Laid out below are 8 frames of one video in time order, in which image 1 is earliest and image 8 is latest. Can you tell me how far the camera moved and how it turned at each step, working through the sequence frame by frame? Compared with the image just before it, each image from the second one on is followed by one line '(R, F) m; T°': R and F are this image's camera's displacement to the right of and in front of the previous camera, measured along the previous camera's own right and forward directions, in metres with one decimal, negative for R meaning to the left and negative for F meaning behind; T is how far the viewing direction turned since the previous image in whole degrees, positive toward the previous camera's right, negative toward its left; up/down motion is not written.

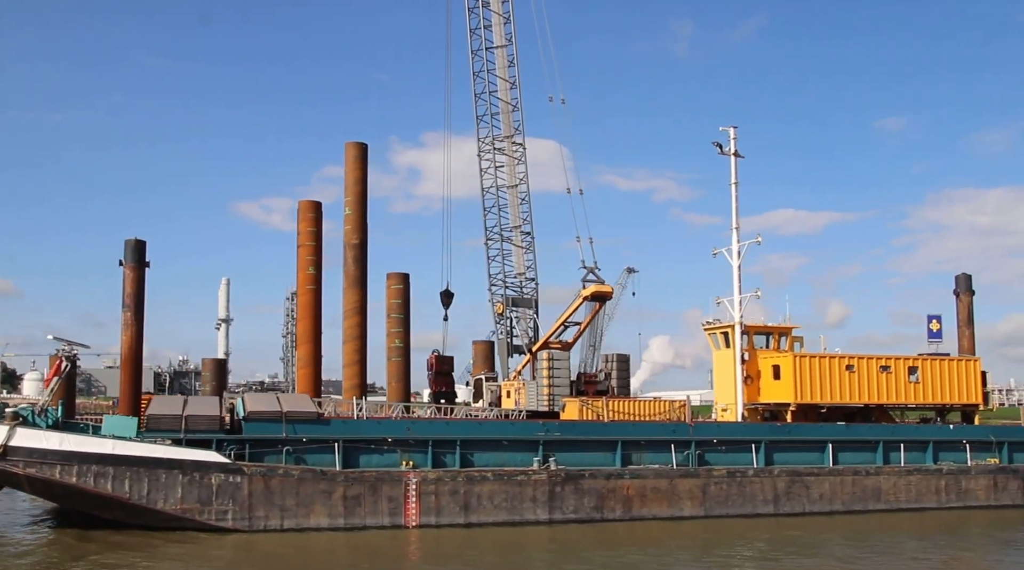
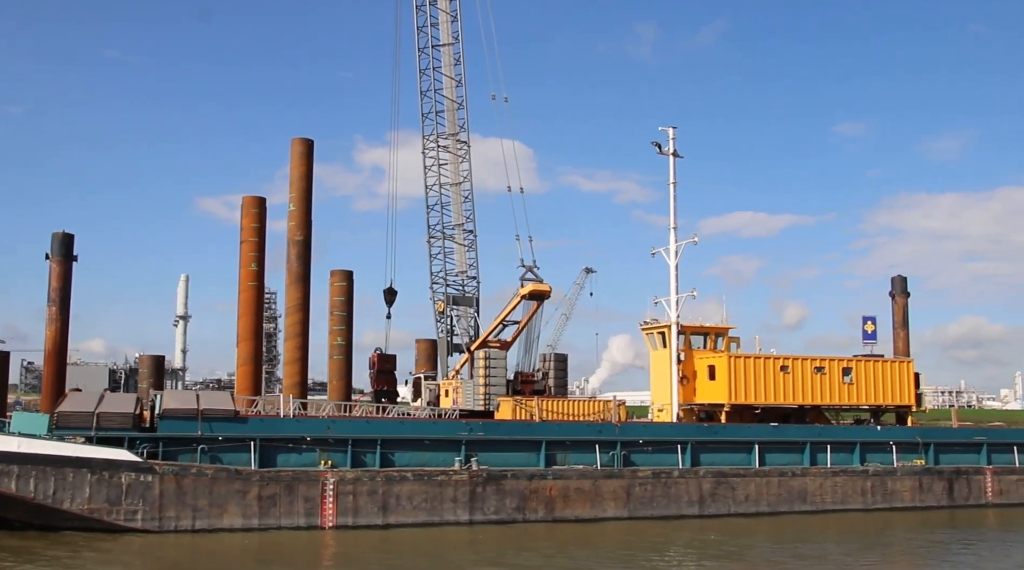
(+1.1, +0.3) m; +2°
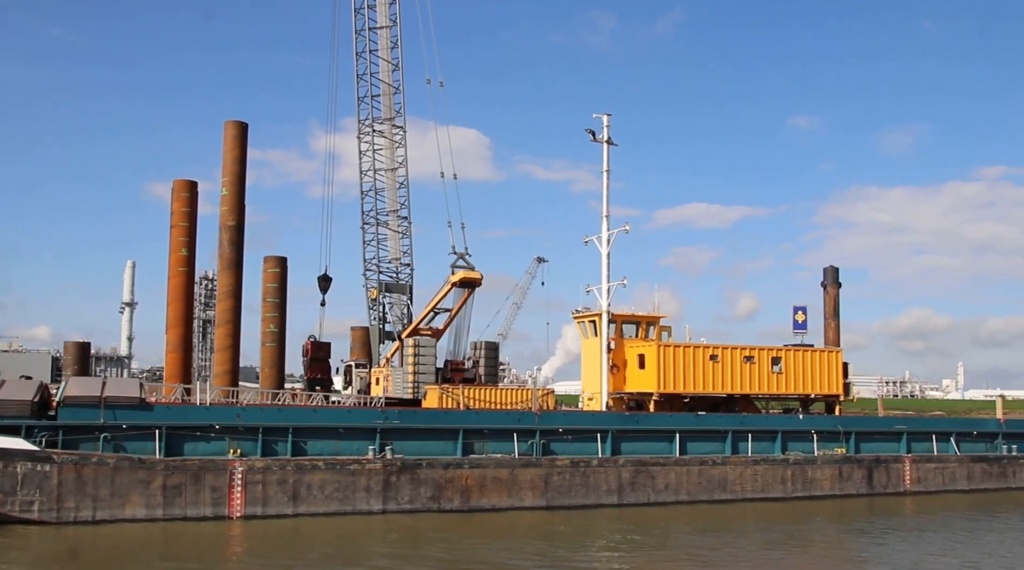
(+1.1, +0.3) m; +2°
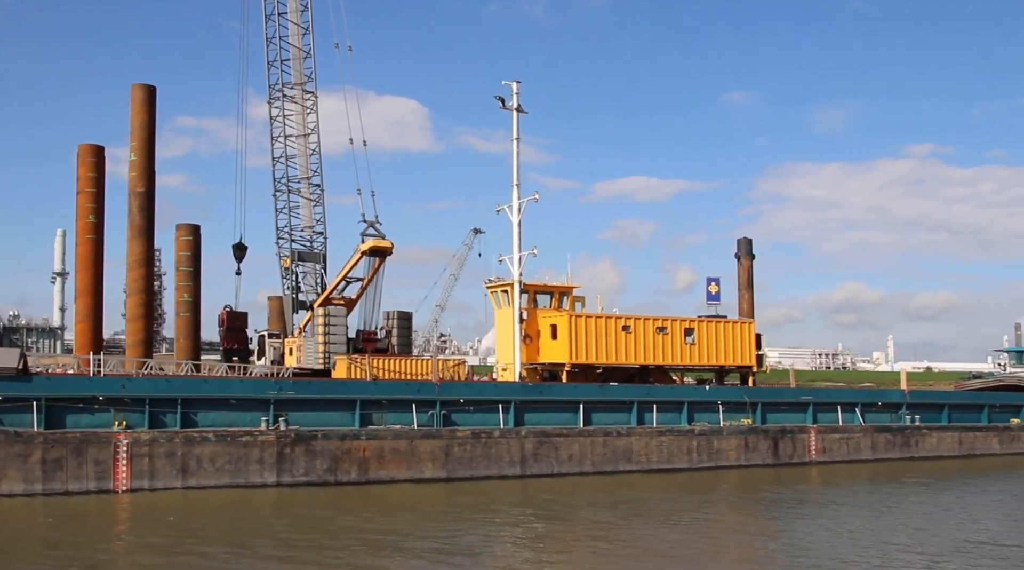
(+1.2, +0.4) m; +3°
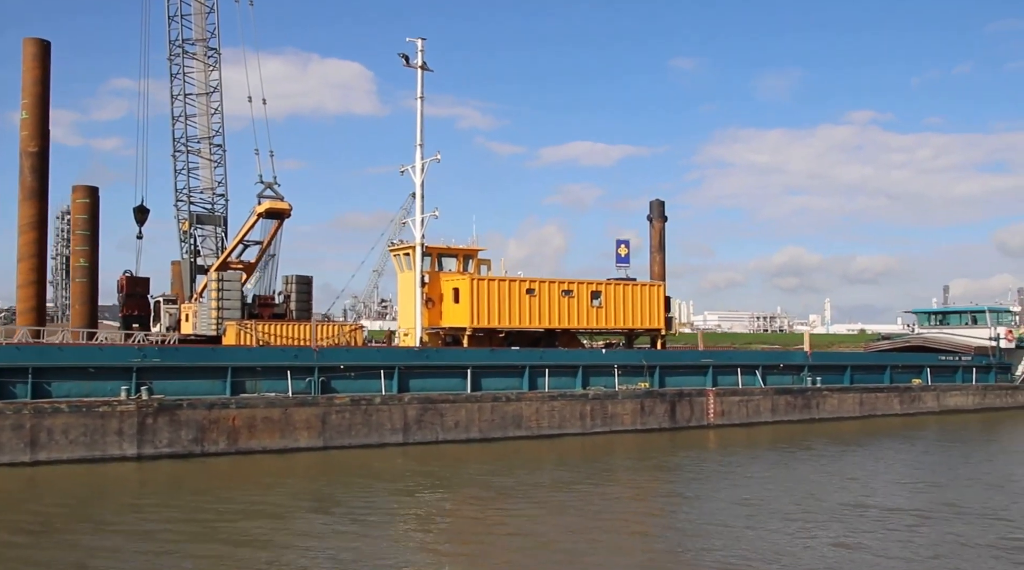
(+1.8, +0.8) m; +3°
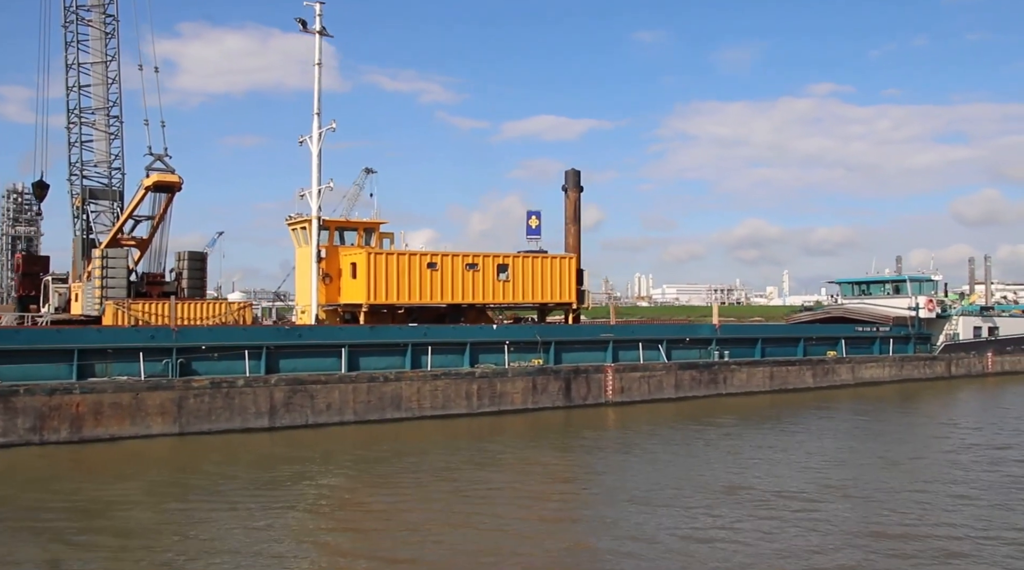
(+2.4, +1.2) m; +1°
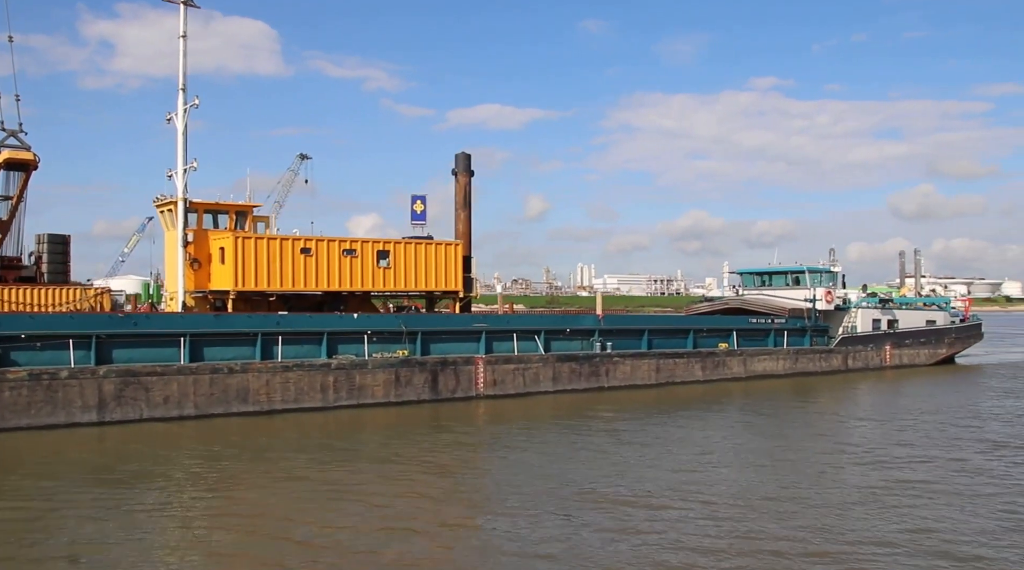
(+2.3, +1.1) m; +3°
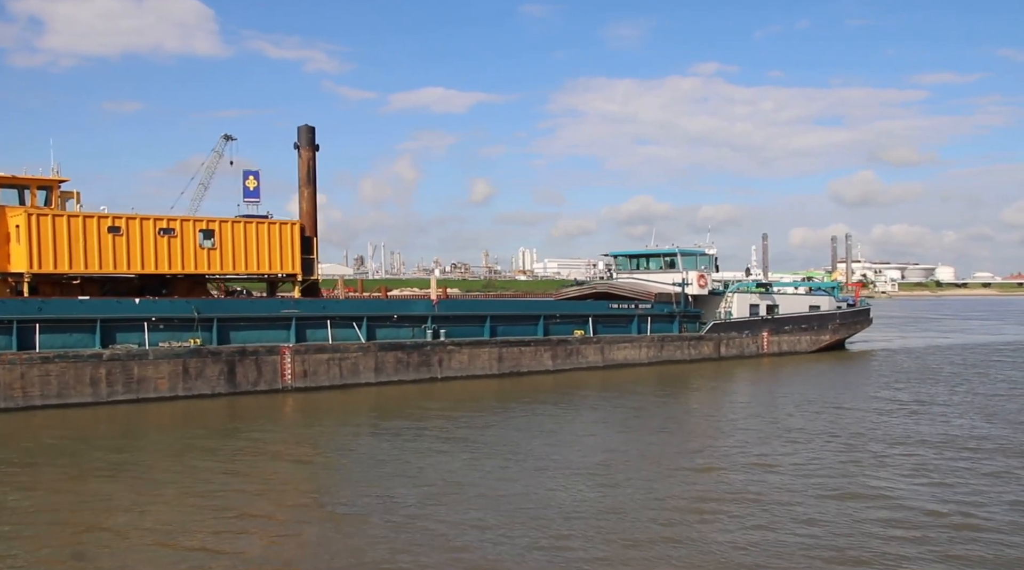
(+3.7, +2.1) m; +2°
